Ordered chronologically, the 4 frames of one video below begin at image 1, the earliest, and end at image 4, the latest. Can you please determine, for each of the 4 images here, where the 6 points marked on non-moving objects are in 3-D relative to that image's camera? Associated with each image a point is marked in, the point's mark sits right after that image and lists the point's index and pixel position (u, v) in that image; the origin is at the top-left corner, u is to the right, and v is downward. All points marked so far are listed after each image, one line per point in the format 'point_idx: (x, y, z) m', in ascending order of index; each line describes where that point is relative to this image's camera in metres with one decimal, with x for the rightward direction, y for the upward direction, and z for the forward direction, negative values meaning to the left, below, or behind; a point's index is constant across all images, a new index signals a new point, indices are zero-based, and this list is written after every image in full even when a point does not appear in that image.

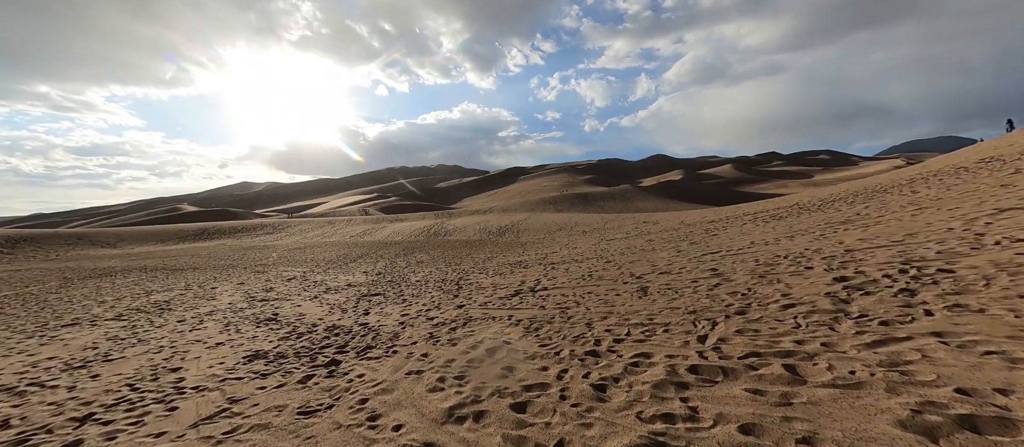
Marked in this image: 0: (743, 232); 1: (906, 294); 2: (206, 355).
0: (+9.8, -0.3, +15.4) m
1: (+5.4, -1.0, +5.0) m
2: (-5.8, -2.5, +6.9) m
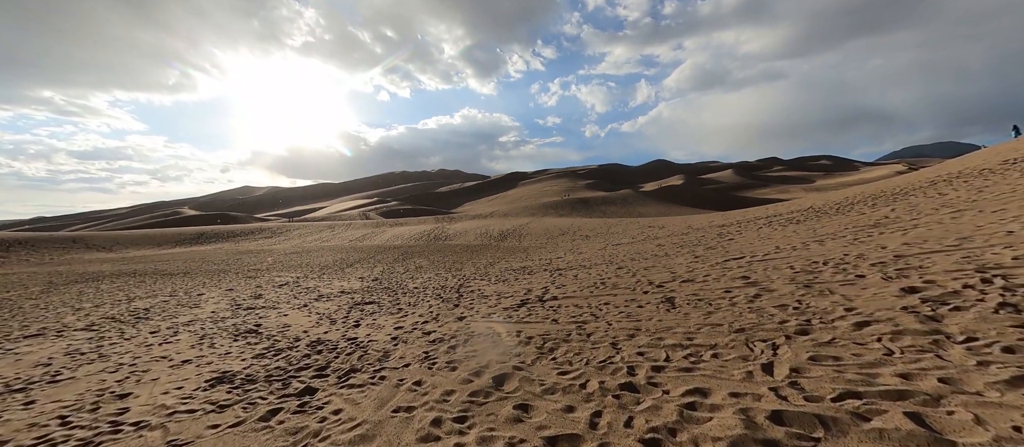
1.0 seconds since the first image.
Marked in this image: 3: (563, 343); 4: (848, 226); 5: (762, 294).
0: (+10.0, -0.5, +14.5) m
1: (+5.6, -1.0, +4.1) m
2: (-5.7, -2.5, +6.0) m
3: (+0.7, -1.7, +5.1) m
4: (+12.0, -0.1, +13.0) m
5: (+4.3, -1.2, +6.3) m
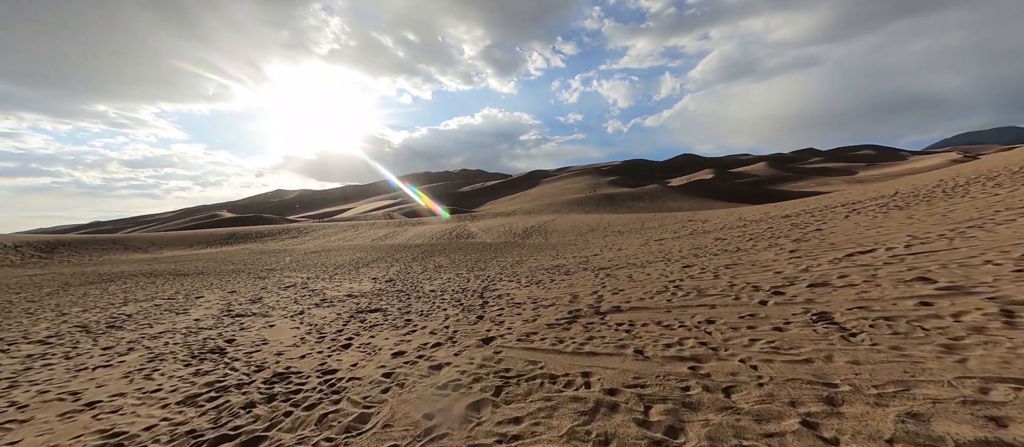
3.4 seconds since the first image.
0: (+11.1, 0.0, +11.4) m
1: (+6.0, -0.6, +1.3) m
2: (-5.0, -2.3, +3.9) m
3: (+1.3, -1.4, +2.6) m
4: (+13.0, +0.4, +9.8) m
5: (+4.9, -0.8, +3.6) m
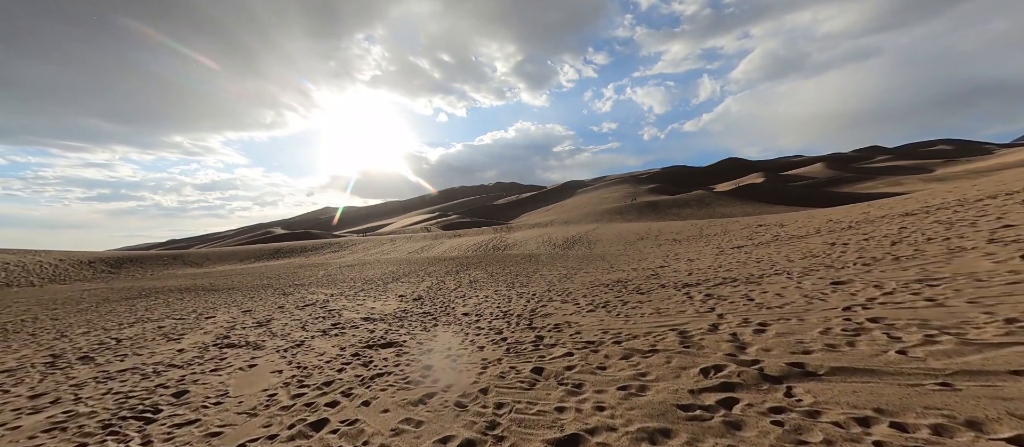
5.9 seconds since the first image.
0: (+12.3, +0.1, +7.6) m
1: (+6.4, -0.2, -2.0) m
2: (-4.4, -2.2, +1.6) m
3: (+1.8, -1.1, -0.2) m
4: (+14.1, +0.7, +5.9) m
5: (+5.5, -0.6, +0.4) m
